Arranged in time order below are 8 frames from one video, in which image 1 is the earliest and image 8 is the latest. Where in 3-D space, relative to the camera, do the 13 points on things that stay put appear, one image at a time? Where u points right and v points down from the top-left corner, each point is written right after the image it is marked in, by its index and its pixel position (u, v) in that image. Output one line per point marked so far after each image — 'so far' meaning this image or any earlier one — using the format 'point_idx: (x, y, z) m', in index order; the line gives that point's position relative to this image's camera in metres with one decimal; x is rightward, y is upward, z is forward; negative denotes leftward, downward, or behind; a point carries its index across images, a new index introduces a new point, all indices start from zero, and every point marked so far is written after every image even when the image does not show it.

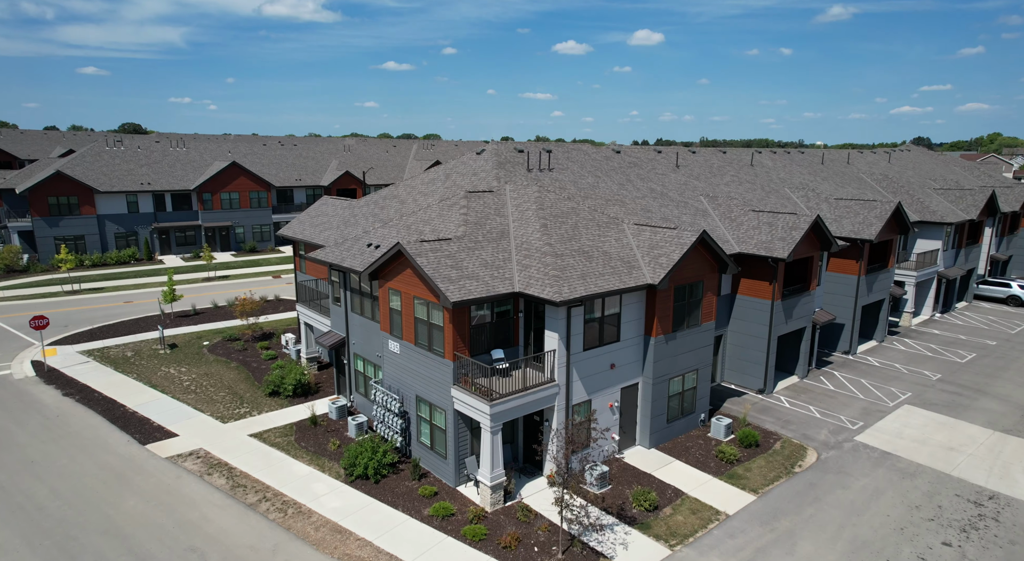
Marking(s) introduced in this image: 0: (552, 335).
0: (+1.1, -1.5, +17.2) m
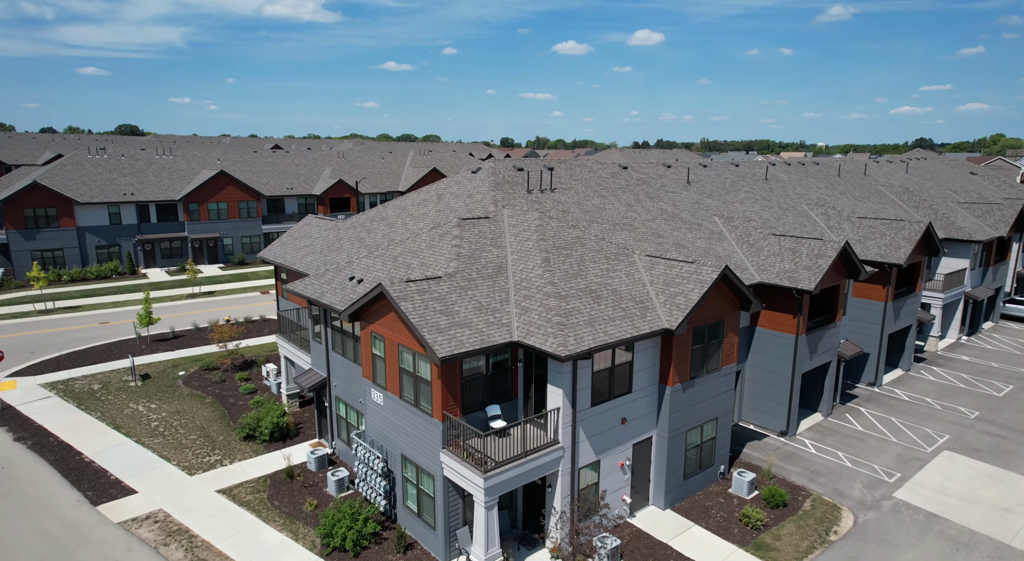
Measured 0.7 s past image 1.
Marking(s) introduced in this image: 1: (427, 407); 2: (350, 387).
0: (+1.0, -2.6, +15.0) m
1: (-2.0, -3.0, +15.4) m
2: (-4.9, -3.2, +19.4) m
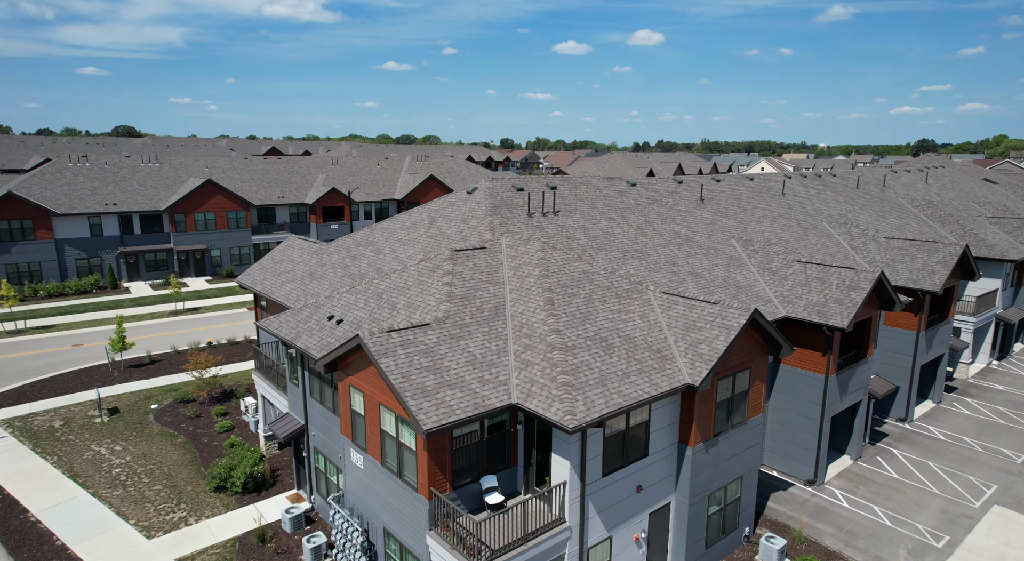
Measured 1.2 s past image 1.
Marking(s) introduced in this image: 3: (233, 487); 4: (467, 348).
0: (+1.0, -3.6, +12.9) m
1: (-2.1, -4.0, +13.2) m
2: (-4.9, -4.2, +17.2) m
3: (-8.5, -6.3, +19.7) m
4: (-1.0, -1.5, +13.9) m
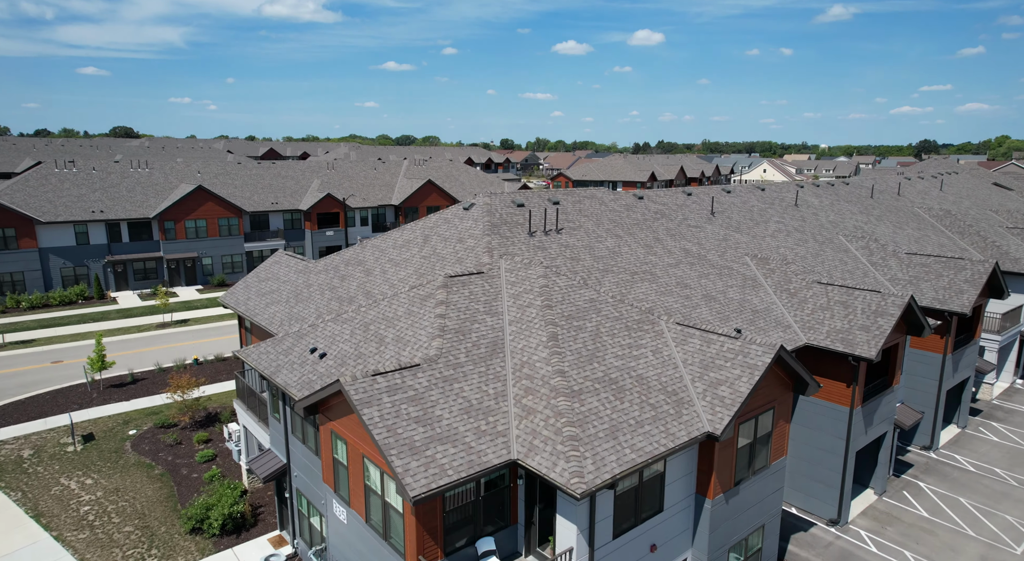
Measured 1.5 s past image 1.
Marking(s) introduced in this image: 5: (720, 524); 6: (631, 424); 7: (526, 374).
0: (+1.0, -4.3, +11.4) m
1: (-2.1, -4.7, +11.7) m
2: (-4.9, -4.9, +15.8) m
3: (-8.5, -7.0, +18.2) m
4: (-1.0, -2.2, +12.4) m
5: (+4.4, -5.2, +13.8) m
6: (+2.2, -2.7, +12.1) m
7: (+0.3, -1.9, +13.1) m
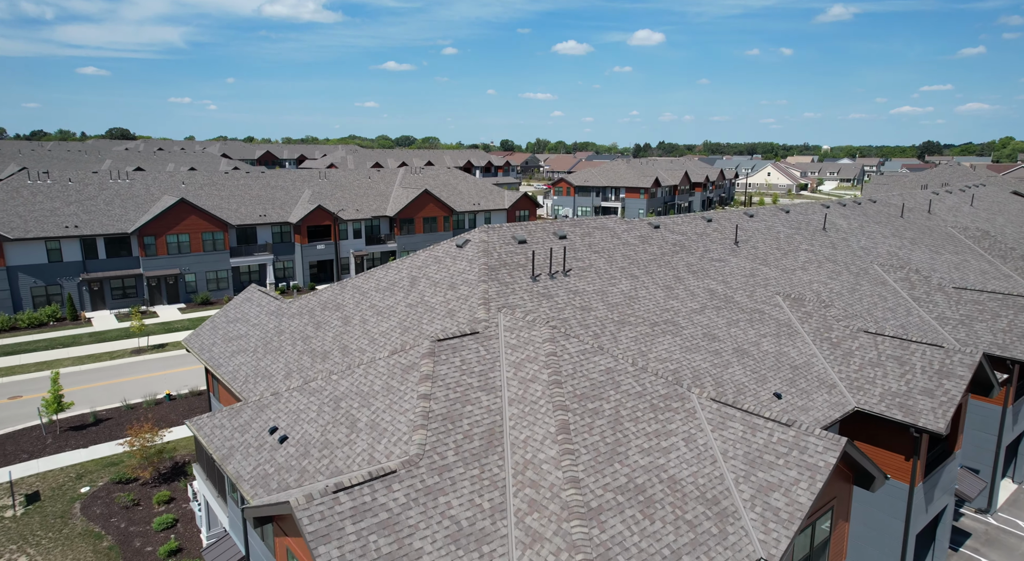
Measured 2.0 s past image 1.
0: (+1.0, -5.6, +8.7) m
1: (-2.1, -6.1, +9.1) m
2: (-4.9, -6.3, +13.1) m
3: (-8.5, -8.3, +15.5) m
4: (-1.0, -3.5, +9.7) m
5: (+4.4, -6.5, +11.1) m
6: (+2.2, -4.0, +9.5) m
7: (+0.3, -3.2, +10.4) m
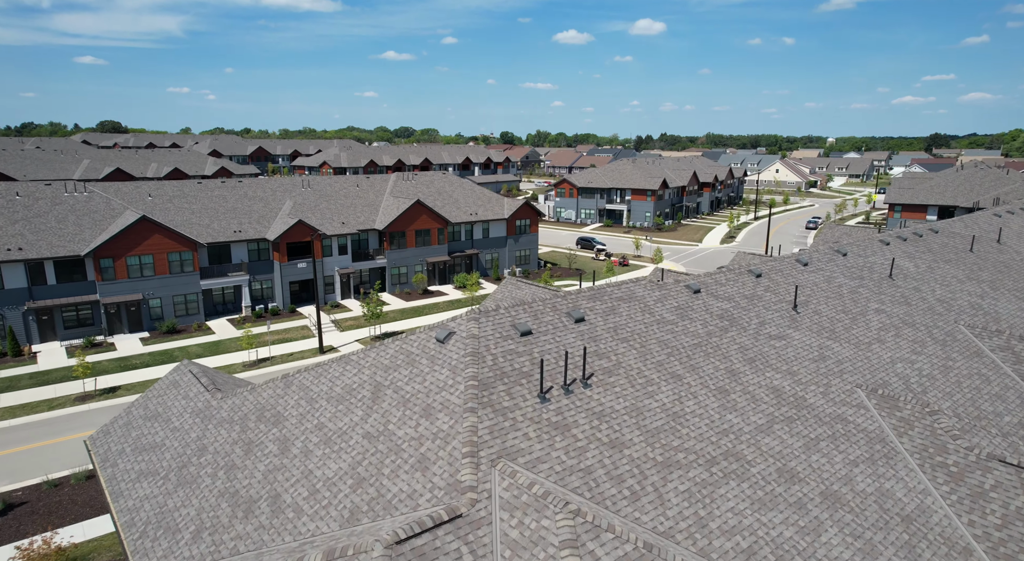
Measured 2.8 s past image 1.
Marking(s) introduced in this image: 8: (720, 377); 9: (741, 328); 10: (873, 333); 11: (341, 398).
0: (+1.0, -7.9, +4.0) m
1: (-2.1, -8.3, +4.4) m
2: (-4.9, -8.5, +8.4) m
3: (-8.5, -10.5, +10.9) m
4: (-1.0, -5.7, +5.0) m
5: (+4.4, -8.8, +6.5) m
6: (+2.2, -6.3, +4.8) m
7: (+0.3, -5.5, +5.7) m
8: (+4.6, -2.1, +14.1) m
9: (+5.8, -1.2, +16.2) m
10: (+10.1, -1.5, +18.1) m
11: (-3.4, -2.3, +13.0) m
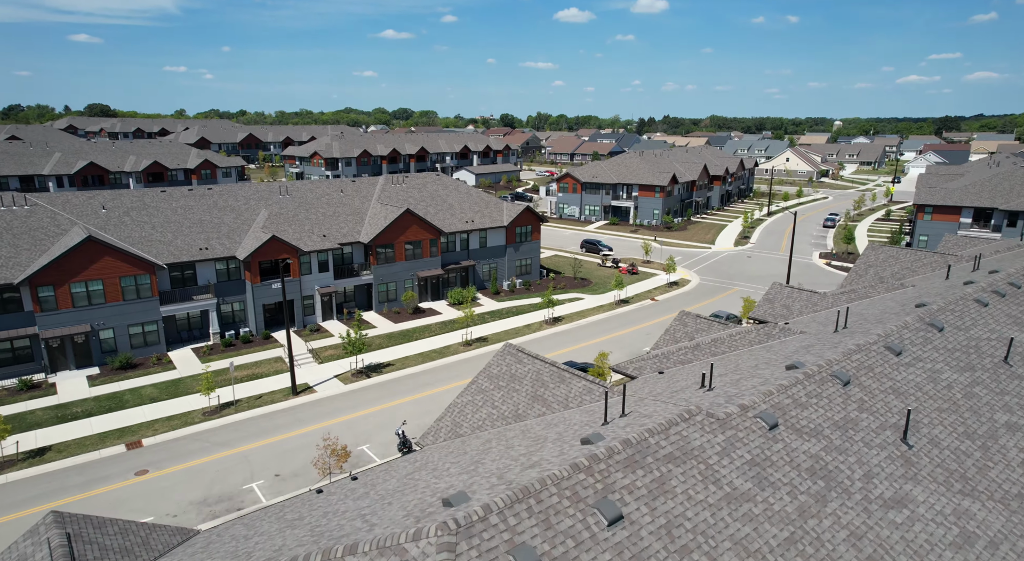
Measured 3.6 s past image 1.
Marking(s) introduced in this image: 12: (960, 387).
0: (+0.9, -10.7, -0.9) m
1: (-2.1, -11.2, -0.5) m
2: (-4.9, -11.2, +3.5) m
3: (-8.5, -13.1, +6.1) m
4: (-1.0, -8.5, 0.0) m
5: (+4.4, -11.5, +1.6) m
6: (+2.2, -9.1, -0.2) m
7: (+0.3, -8.2, +0.7) m
8: (+4.5, -4.6, +9.0) m
9: (+5.7, -3.6, +11.0) m
10: (+10.1, -3.9, +13.0) m
11: (-3.5, -4.9, +7.9) m
12: (+10.6, -2.5, +15.3) m
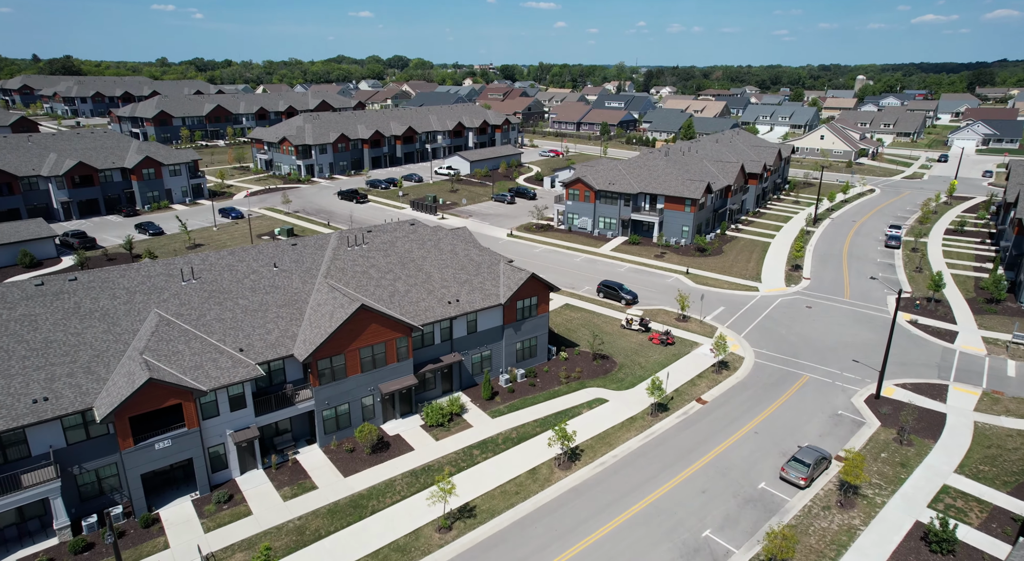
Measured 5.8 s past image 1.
0: (+0.8, -21.6, -14.4) m
1: (-2.2, -22.0, -14.0) m
2: (-5.0, -21.7, -10.0) m
3: (-8.6, -23.4, -7.3) m
4: (-1.1, -19.3, -13.7) m
5: (+4.3, -22.2, -11.9) m
6: (+2.1, -19.9, -13.9) m
7: (+0.2, -19.0, -13.0) m
8: (+4.5, -14.7, -5.1) m
9: (+5.7, -13.6, -3.1) m
10: (+10.0, -13.7, -1.2) m
11: (-3.5, -15.1, -6.1) m
12: (+10.6, -12.1, +1.0) m
